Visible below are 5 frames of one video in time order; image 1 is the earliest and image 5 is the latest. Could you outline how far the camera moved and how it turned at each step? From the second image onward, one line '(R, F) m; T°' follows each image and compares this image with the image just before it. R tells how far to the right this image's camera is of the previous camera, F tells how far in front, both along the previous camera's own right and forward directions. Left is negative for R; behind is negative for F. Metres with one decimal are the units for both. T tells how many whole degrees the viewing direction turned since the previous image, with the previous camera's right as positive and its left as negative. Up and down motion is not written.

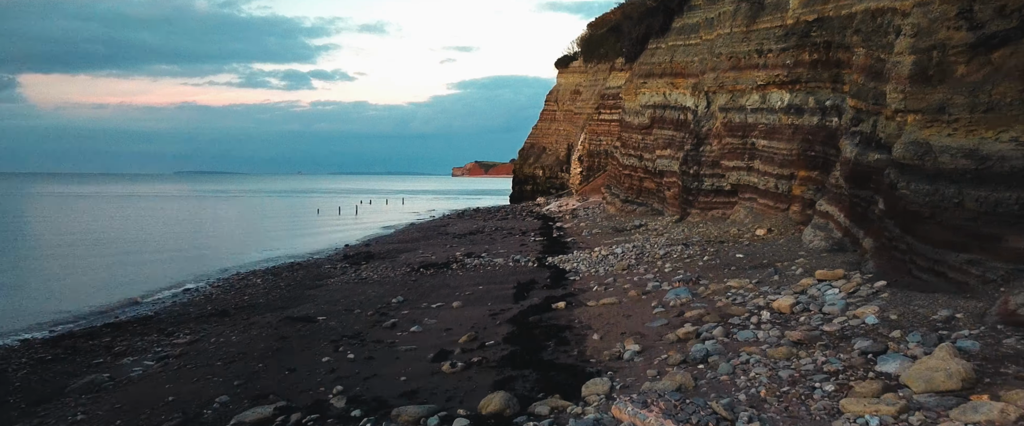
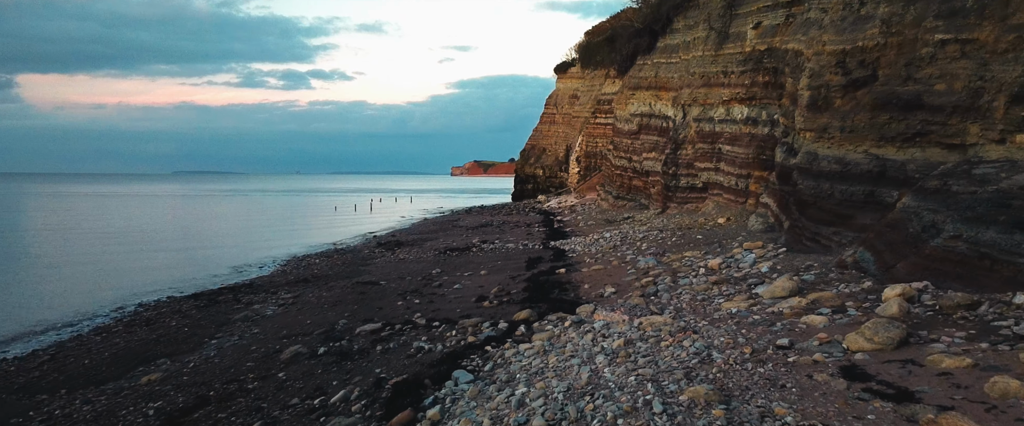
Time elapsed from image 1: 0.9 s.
(-0.4, -4.8) m; 0°
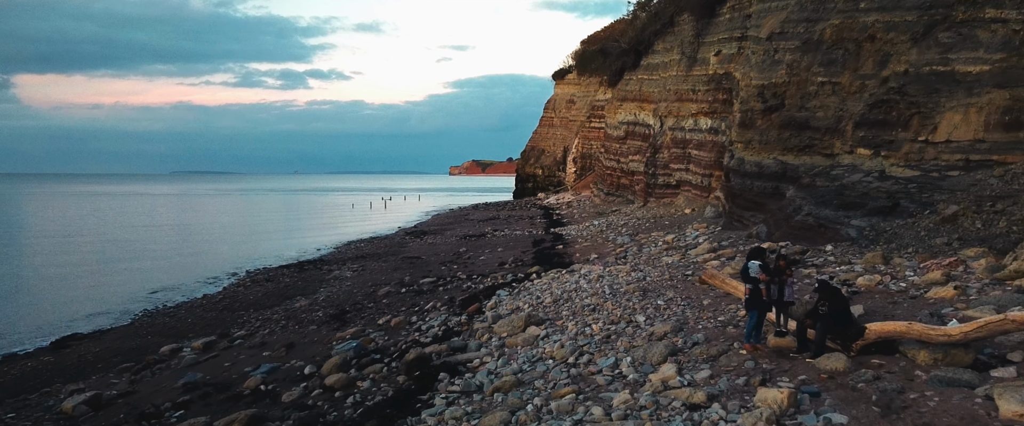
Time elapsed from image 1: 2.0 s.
(-0.4, -6.0) m; 0°
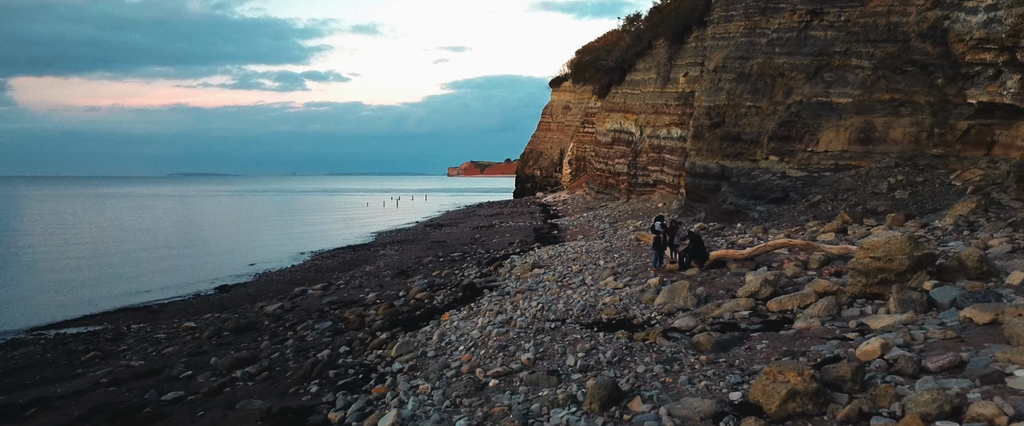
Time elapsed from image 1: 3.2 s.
(-0.3, -6.6) m; 0°
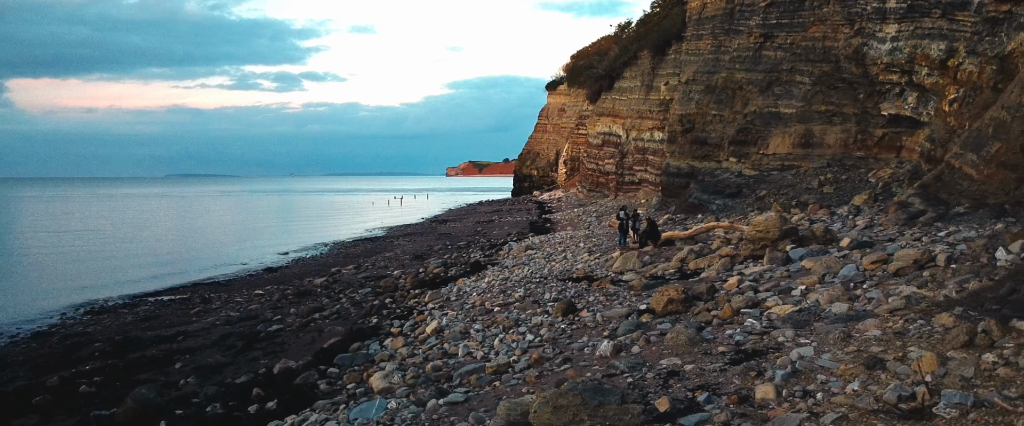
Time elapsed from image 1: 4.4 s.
(0.0, -4.1) m; 0°
